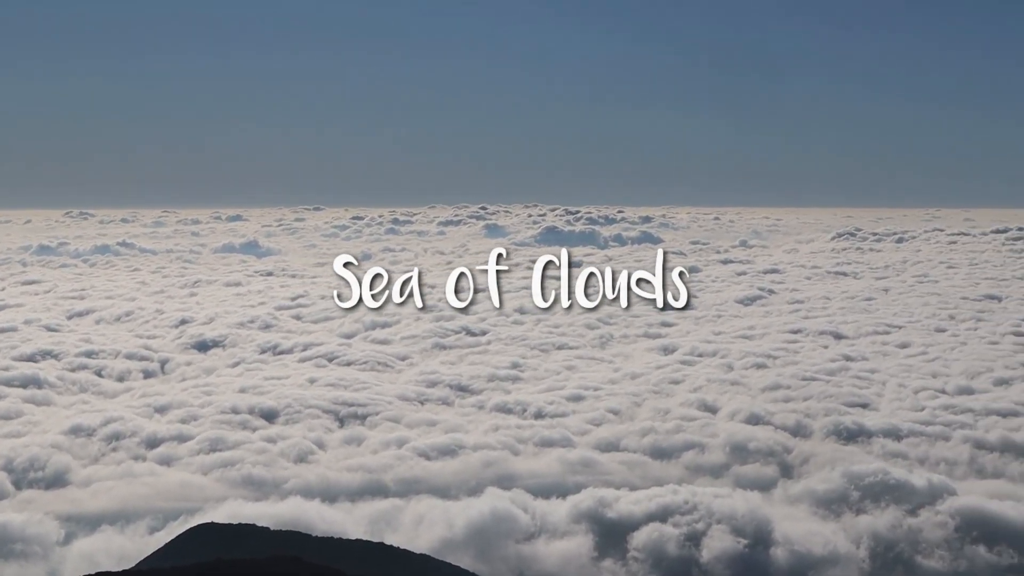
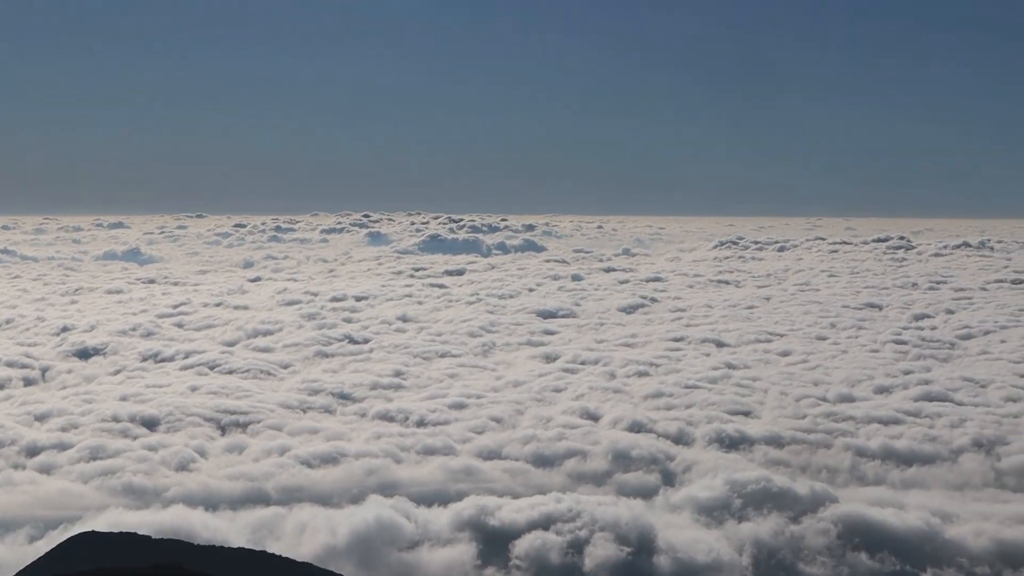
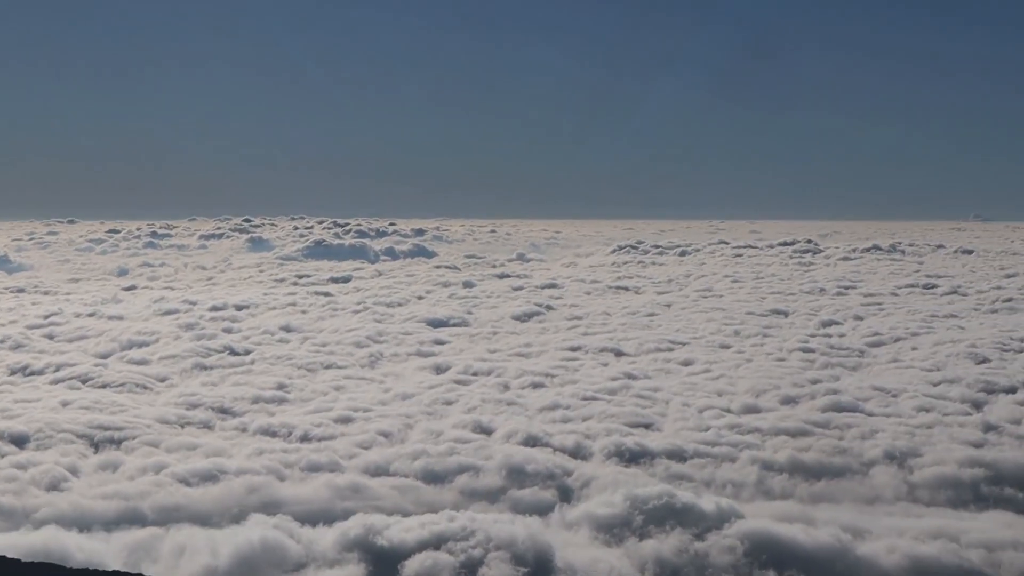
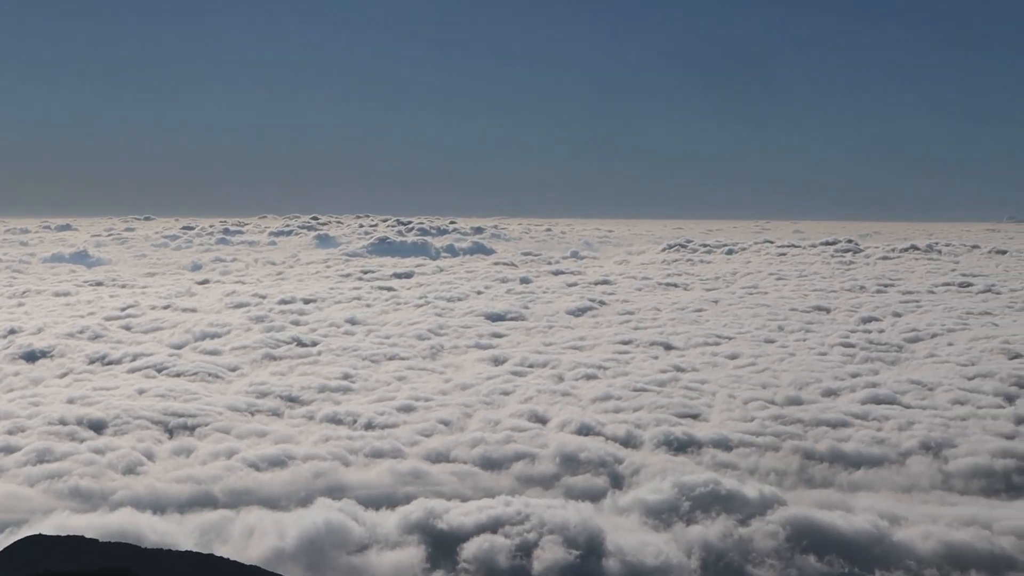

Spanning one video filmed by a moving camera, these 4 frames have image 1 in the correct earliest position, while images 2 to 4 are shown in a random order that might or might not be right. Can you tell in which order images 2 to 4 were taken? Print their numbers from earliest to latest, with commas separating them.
2, 4, 3
